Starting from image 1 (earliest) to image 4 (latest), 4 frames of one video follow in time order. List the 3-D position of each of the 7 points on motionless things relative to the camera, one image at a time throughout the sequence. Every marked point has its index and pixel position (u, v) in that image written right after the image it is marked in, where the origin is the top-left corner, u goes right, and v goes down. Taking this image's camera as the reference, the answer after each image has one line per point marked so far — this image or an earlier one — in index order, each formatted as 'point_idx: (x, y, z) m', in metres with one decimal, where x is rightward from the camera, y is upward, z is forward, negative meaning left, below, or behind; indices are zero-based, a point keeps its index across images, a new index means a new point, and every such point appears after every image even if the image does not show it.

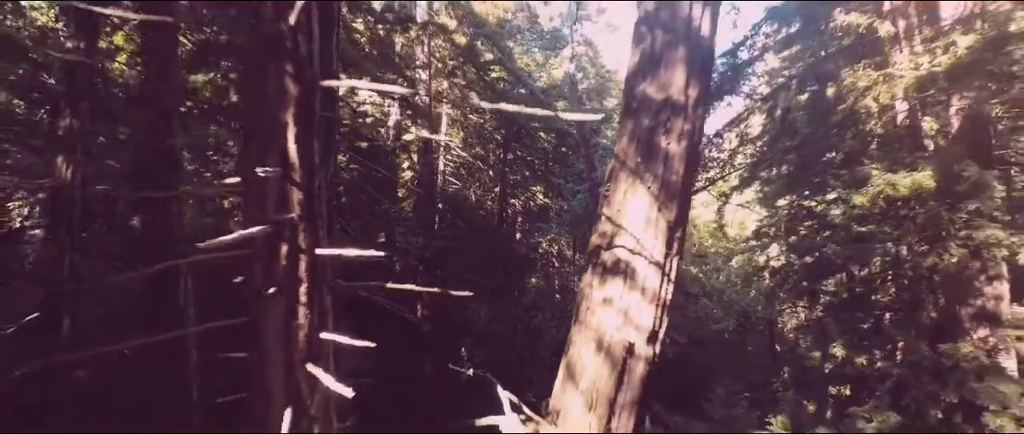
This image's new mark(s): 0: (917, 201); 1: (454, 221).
0: (+5.0, +0.2, +5.0) m
1: (-0.9, 0.0, +6.2) m
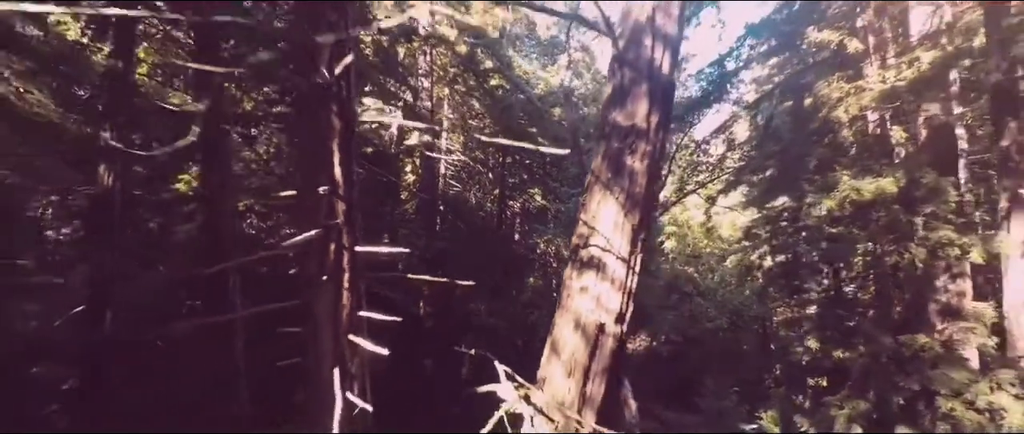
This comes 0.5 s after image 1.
0: (+5.0, +0.2, +5.4) m
1: (-0.9, -0.1, +6.6) m
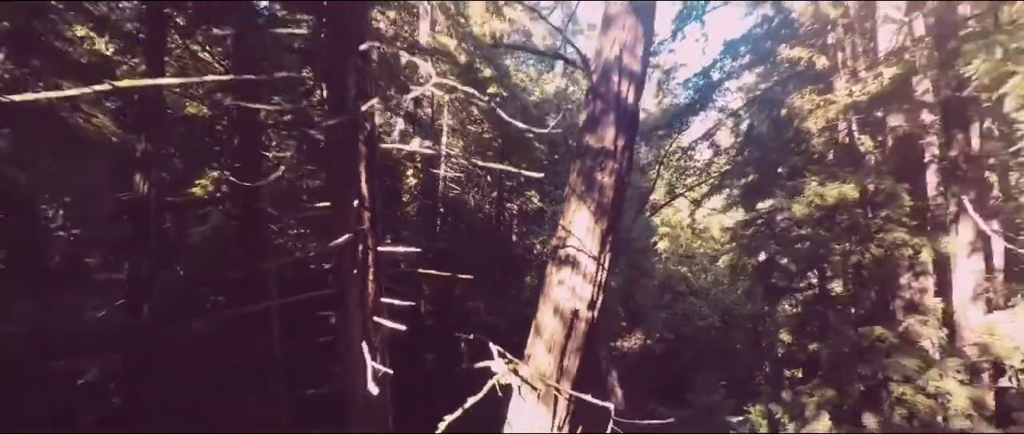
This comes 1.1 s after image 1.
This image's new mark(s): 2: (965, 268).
0: (+4.9, +0.1, +5.9) m
1: (-1.0, -0.1, +7.0) m
2: (+5.7, -0.7, +5.0) m
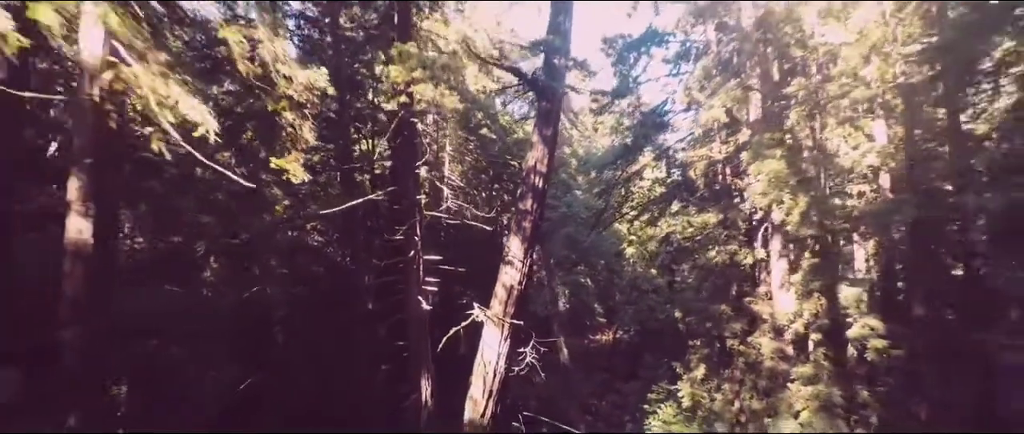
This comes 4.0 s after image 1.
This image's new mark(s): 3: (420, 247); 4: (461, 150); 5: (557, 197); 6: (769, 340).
0: (+4.5, -0.3, +8.9) m
1: (-1.4, -0.5, +10.0) m
2: (+5.3, -1.0, +8.0) m
3: (-2.0, -0.7, +8.3) m
4: (-1.1, +1.4, +8.2) m
5: (+1.1, +0.5, +8.9) m
6: (+5.2, -2.5, +7.9) m
